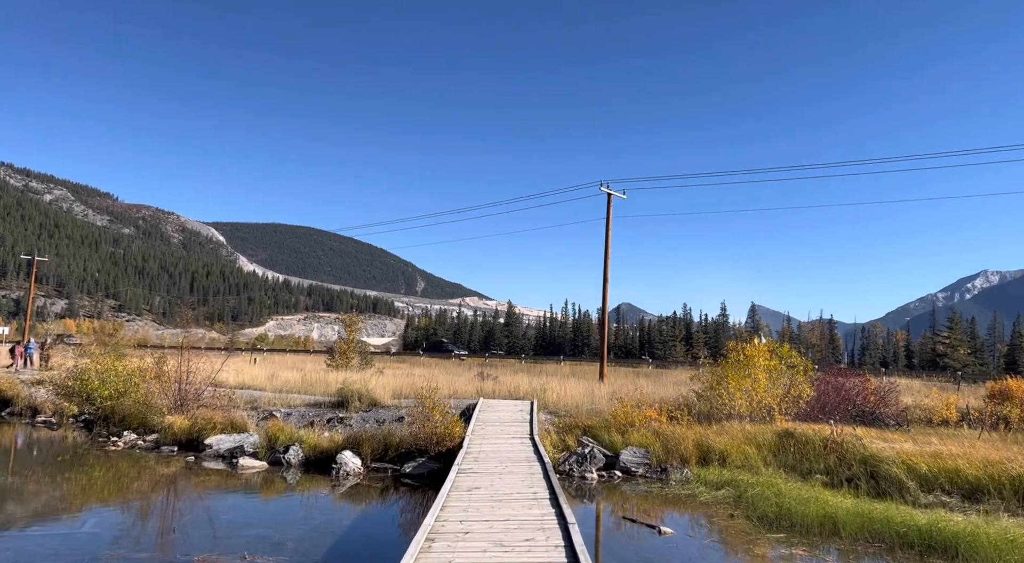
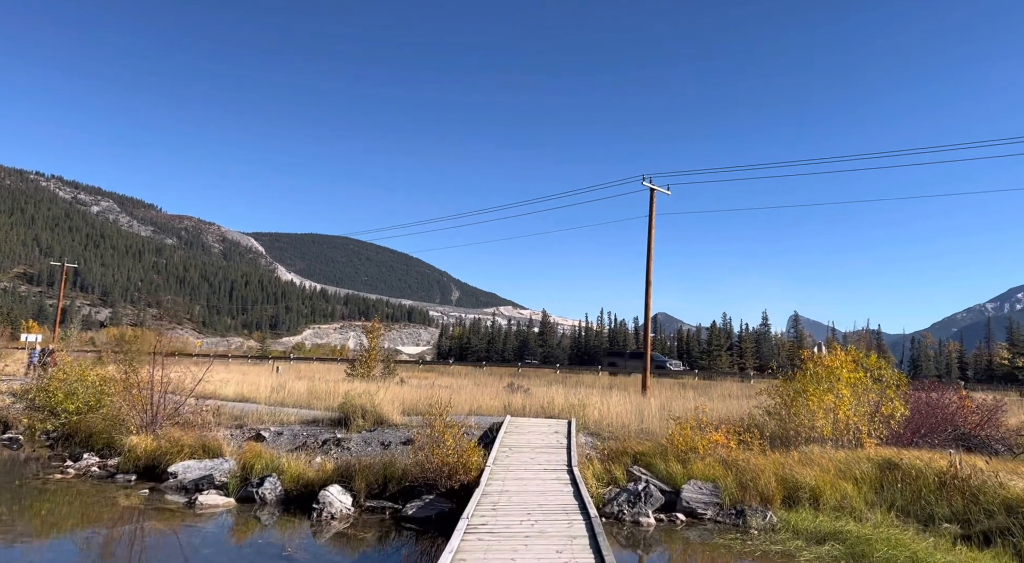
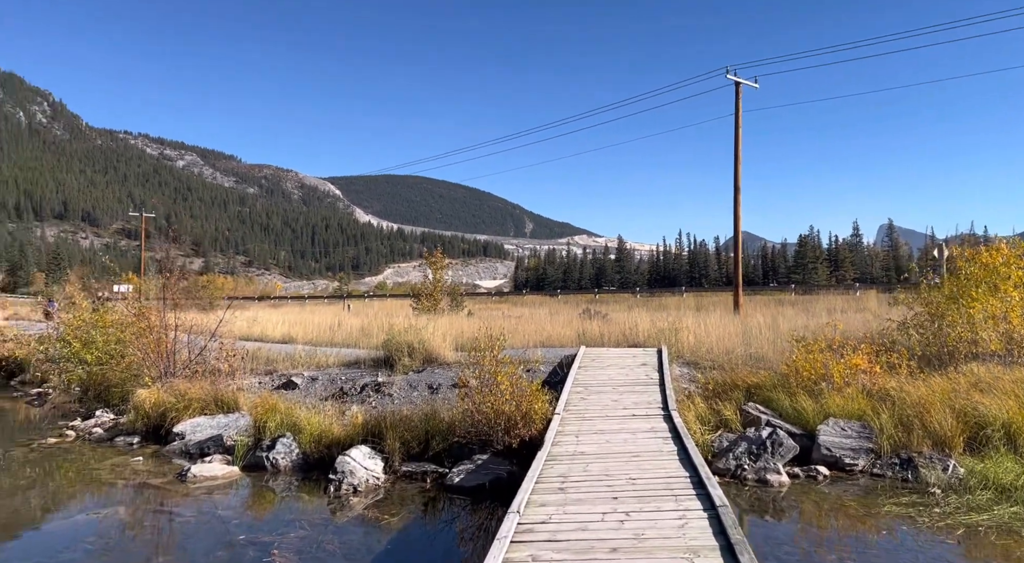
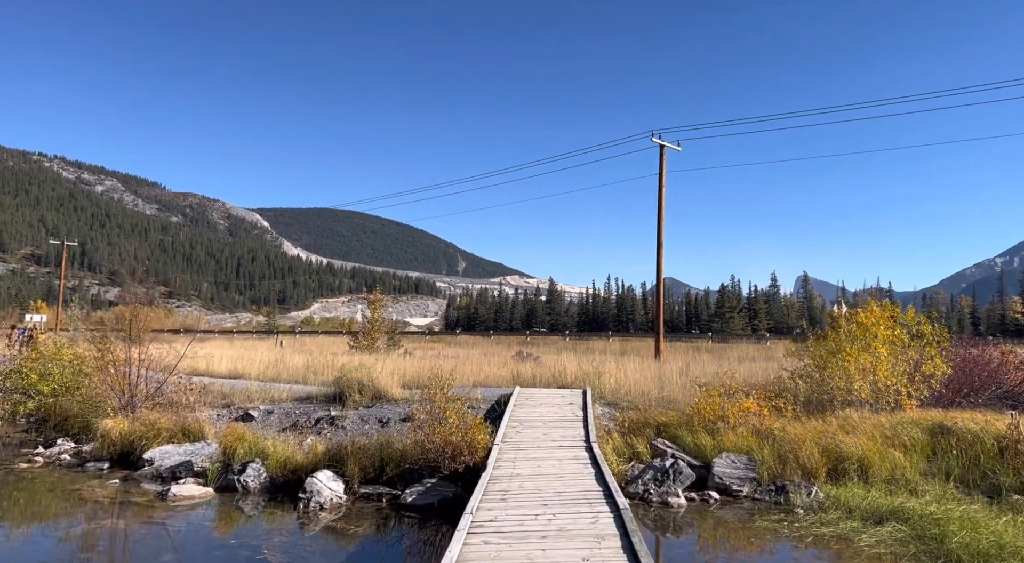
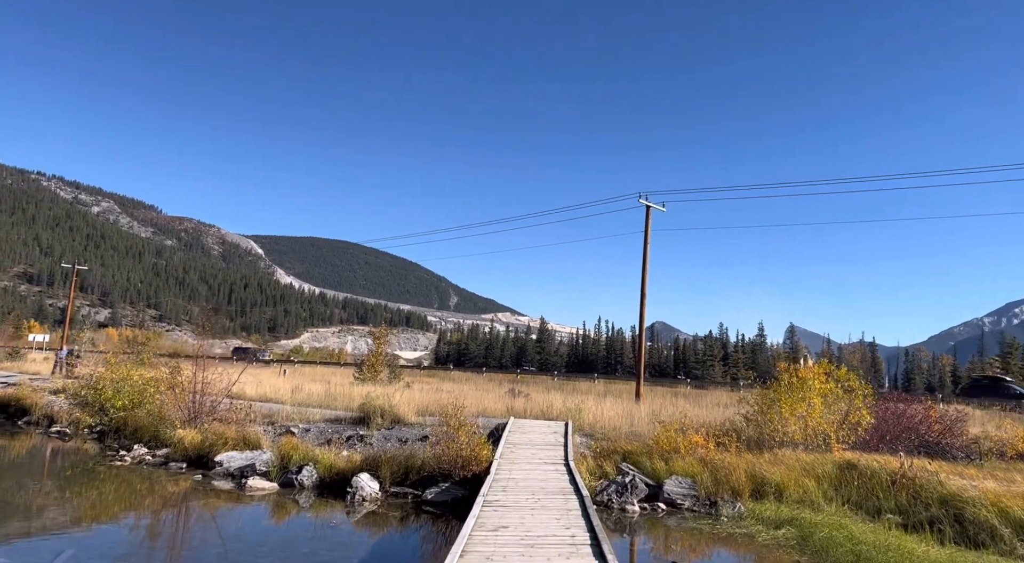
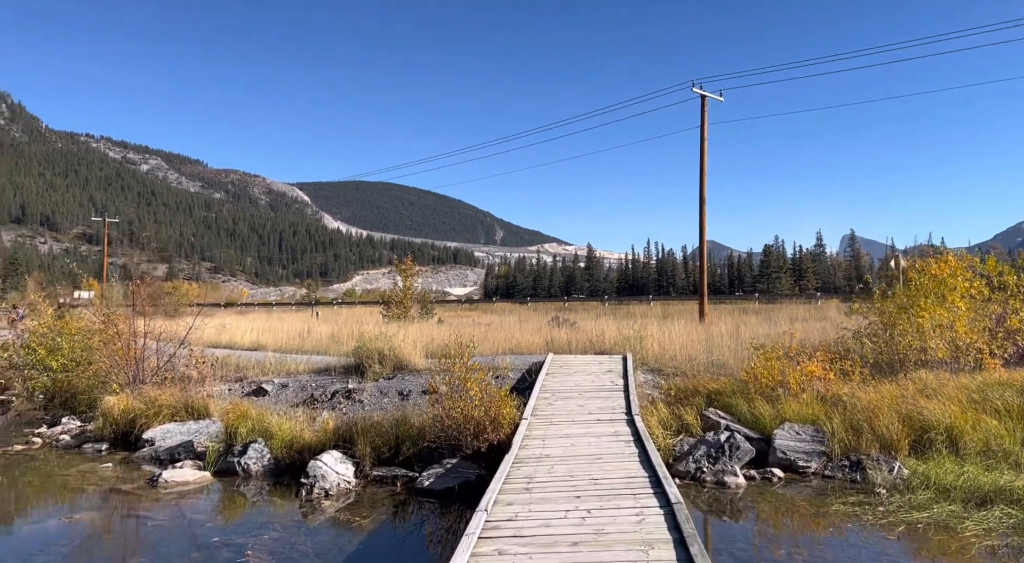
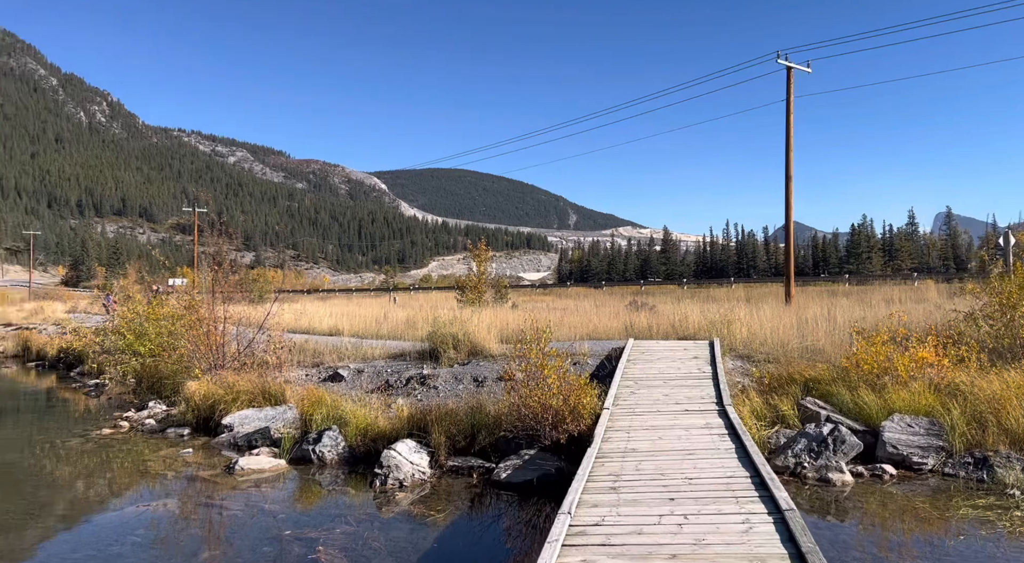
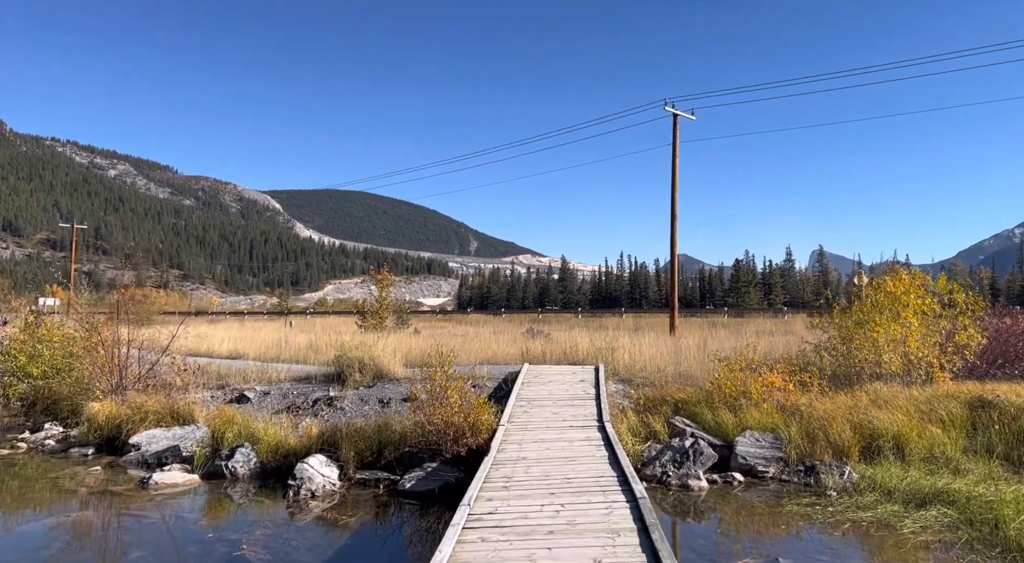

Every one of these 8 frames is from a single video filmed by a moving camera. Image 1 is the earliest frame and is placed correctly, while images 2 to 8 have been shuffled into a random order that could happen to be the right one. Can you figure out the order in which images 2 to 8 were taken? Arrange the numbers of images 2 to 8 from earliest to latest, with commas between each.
5, 2, 4, 8, 6, 3, 7
